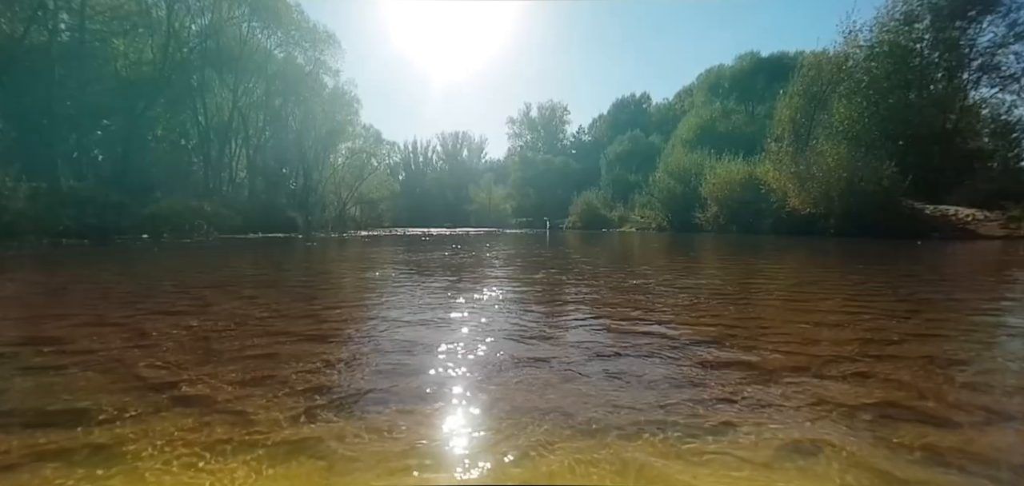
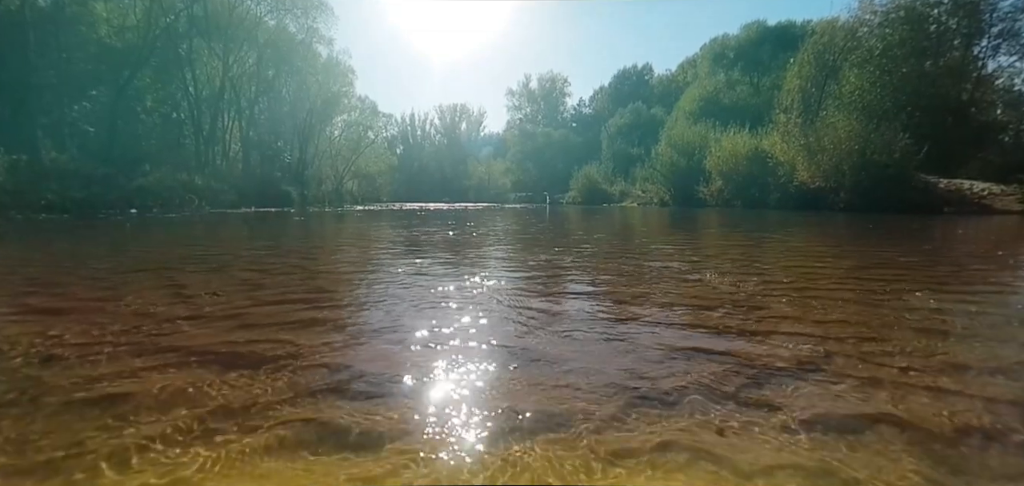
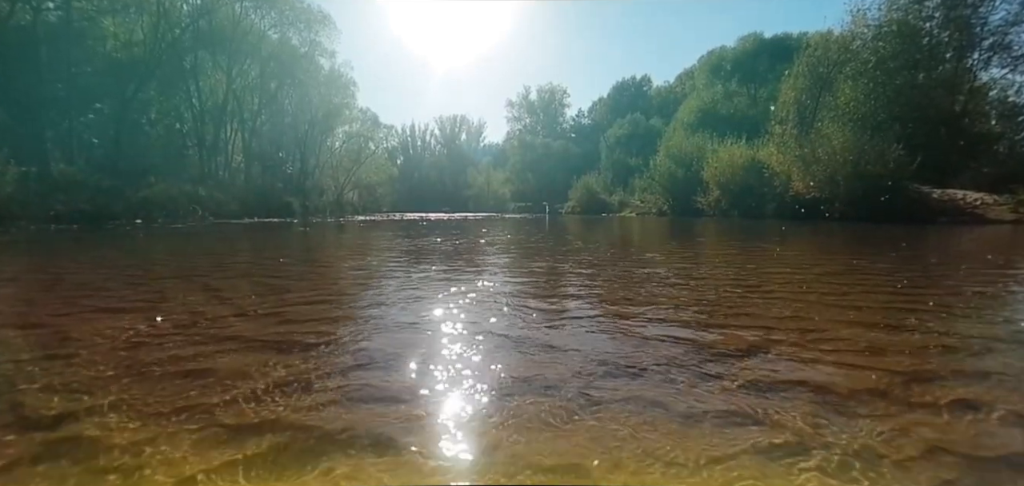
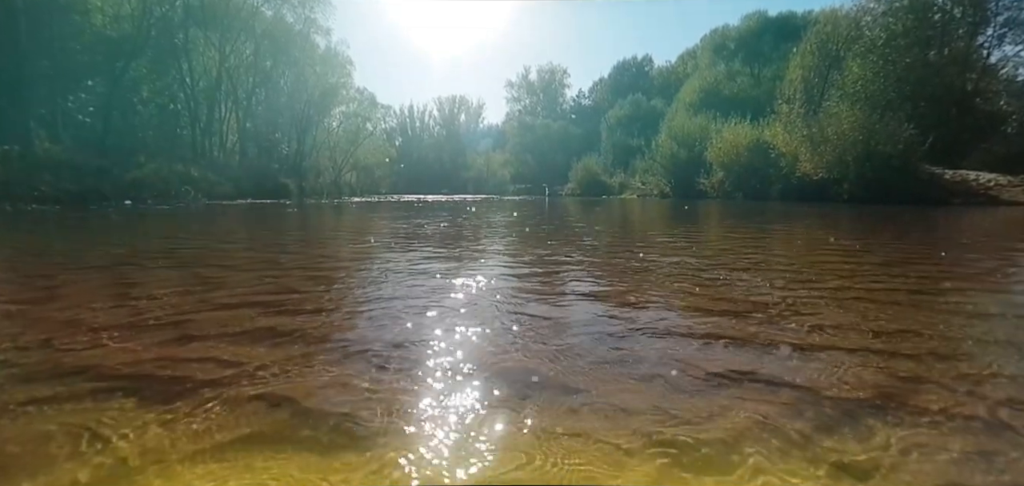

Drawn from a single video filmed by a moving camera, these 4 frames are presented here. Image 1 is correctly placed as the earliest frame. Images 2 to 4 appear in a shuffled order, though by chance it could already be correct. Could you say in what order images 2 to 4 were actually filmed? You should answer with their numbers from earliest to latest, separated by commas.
3, 2, 4
